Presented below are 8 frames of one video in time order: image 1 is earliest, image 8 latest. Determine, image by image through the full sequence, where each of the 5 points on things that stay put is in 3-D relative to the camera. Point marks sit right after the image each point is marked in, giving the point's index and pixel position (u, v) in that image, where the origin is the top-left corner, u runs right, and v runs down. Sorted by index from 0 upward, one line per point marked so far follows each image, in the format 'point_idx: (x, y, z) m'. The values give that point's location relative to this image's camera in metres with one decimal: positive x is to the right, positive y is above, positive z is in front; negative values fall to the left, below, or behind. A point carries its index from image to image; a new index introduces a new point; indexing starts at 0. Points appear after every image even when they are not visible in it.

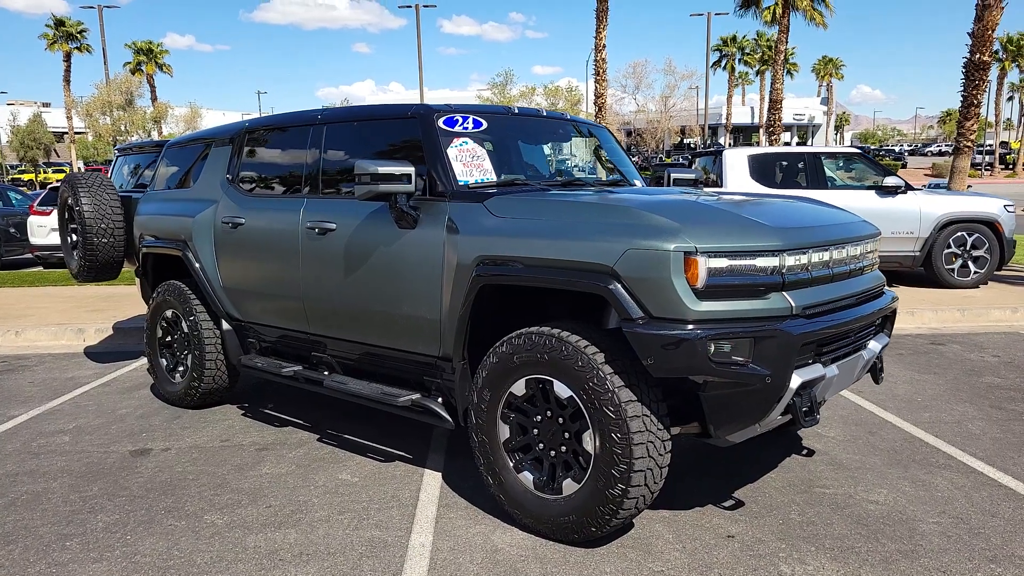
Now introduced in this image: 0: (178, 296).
0: (-2.4, -0.1, +5.4) m
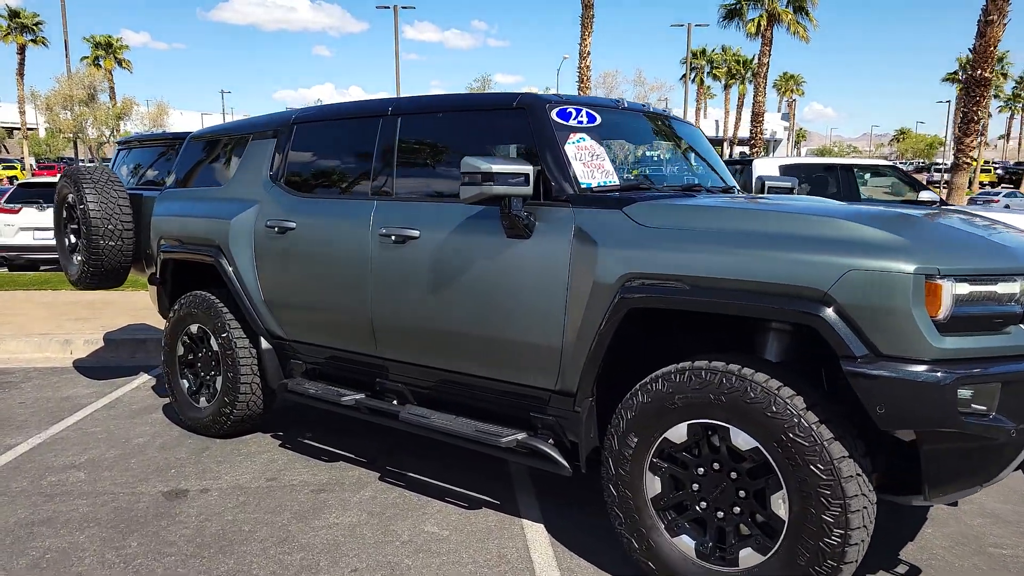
0: (-1.9, -0.1, +4.7) m
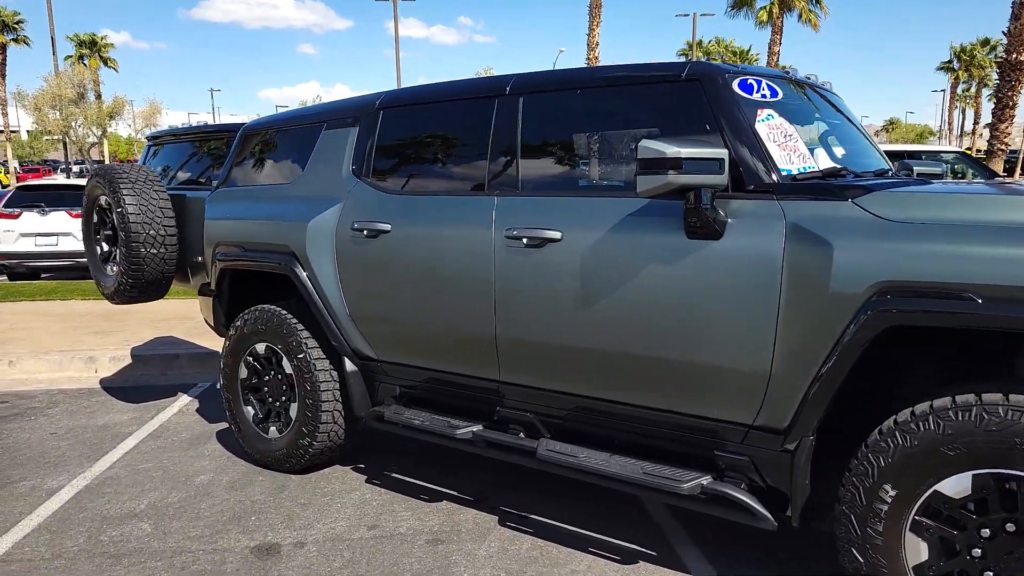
0: (-1.3, -0.2, +4.1) m
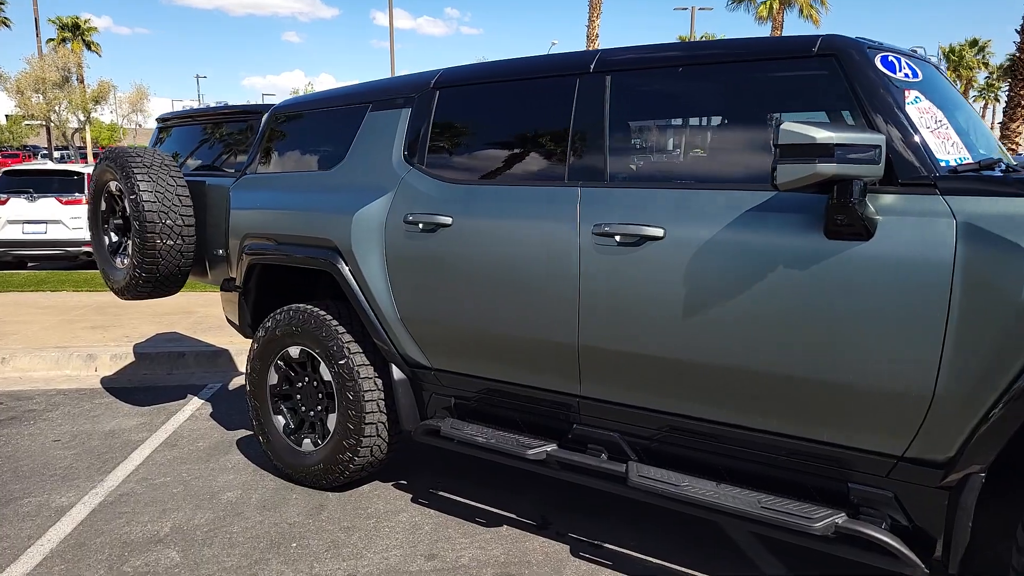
0: (-1.0, -0.2, +3.7) m
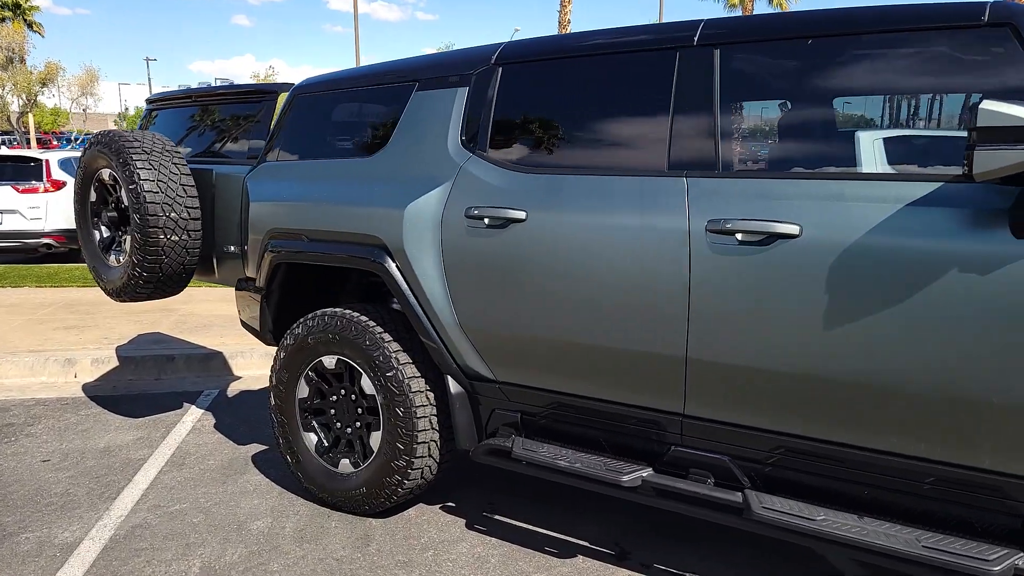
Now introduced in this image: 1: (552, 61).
0: (-0.7, -0.2, +3.2) m
1: (+0.1, +0.9, +2.9) m
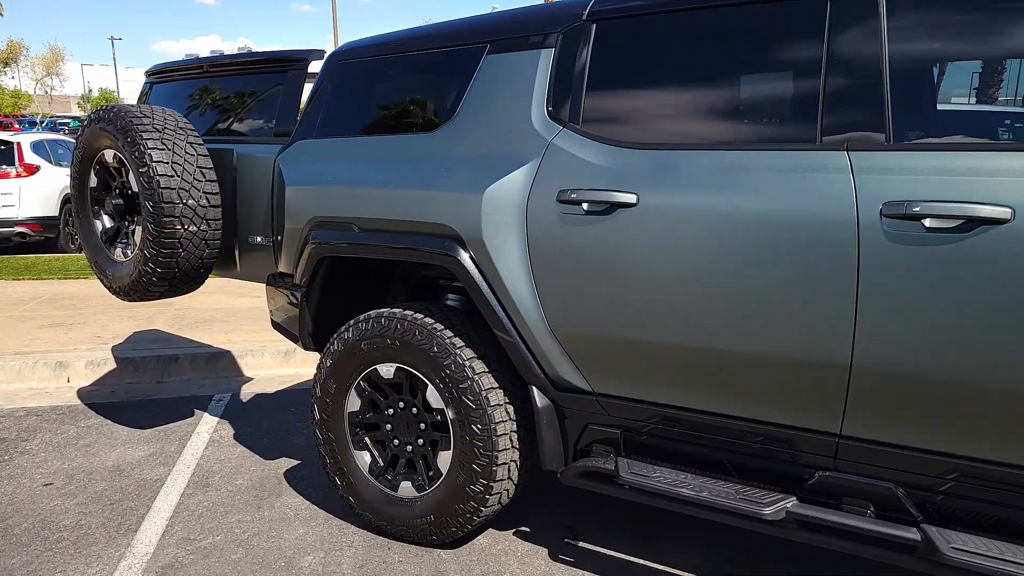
0: (-0.3, -0.2, +2.8) m
1: (+0.5, +0.9, +2.5) m
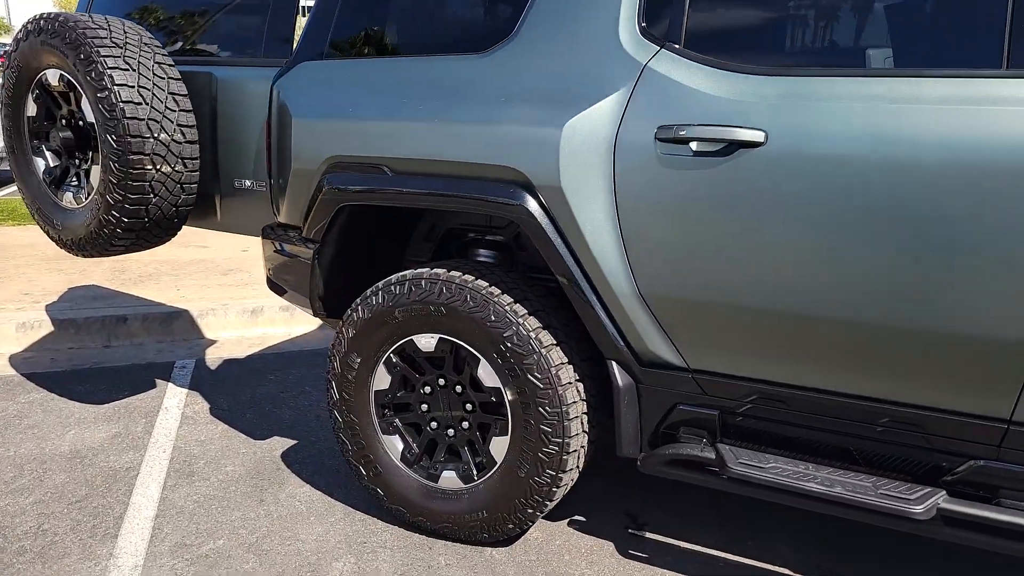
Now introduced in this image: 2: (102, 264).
0: (-0.1, -0.1, +2.3) m
1: (+0.7, +1.0, +2.0) m
2: (-3.1, +0.2, +5.7) m
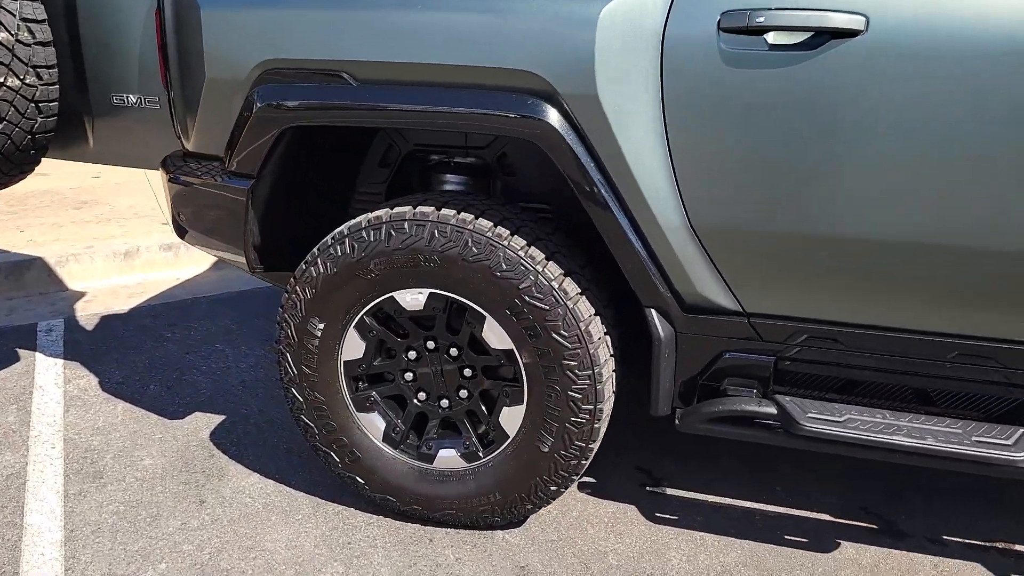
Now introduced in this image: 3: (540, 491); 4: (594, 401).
0: (-0.1, +0.1, +1.8) m
1: (+0.8, +1.2, +1.6) m
2: (-3.7, +0.5, +4.6) m
3: (+0.1, -0.5, +2.0) m
4: (+0.2, -0.3, +1.9) m
